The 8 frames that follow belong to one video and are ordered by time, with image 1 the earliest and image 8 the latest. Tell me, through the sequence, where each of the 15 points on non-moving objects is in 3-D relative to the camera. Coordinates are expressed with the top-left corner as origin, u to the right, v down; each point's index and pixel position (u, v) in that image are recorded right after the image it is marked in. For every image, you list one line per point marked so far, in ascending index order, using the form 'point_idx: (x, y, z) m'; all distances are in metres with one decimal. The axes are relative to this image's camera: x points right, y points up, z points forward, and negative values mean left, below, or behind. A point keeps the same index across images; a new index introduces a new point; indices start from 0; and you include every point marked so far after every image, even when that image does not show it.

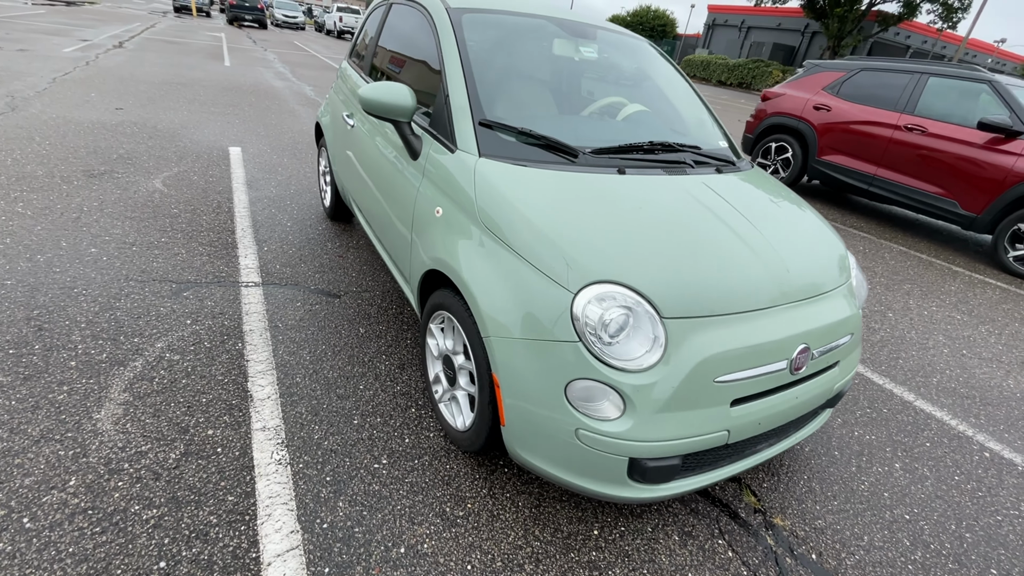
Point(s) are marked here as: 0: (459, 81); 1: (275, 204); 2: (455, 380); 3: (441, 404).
0: (-0.2, +0.9, +2.2) m
1: (-2.2, +0.8, +4.6) m
2: (-0.2, -0.4, +2.1) m
3: (-0.3, -0.6, +2.3) m
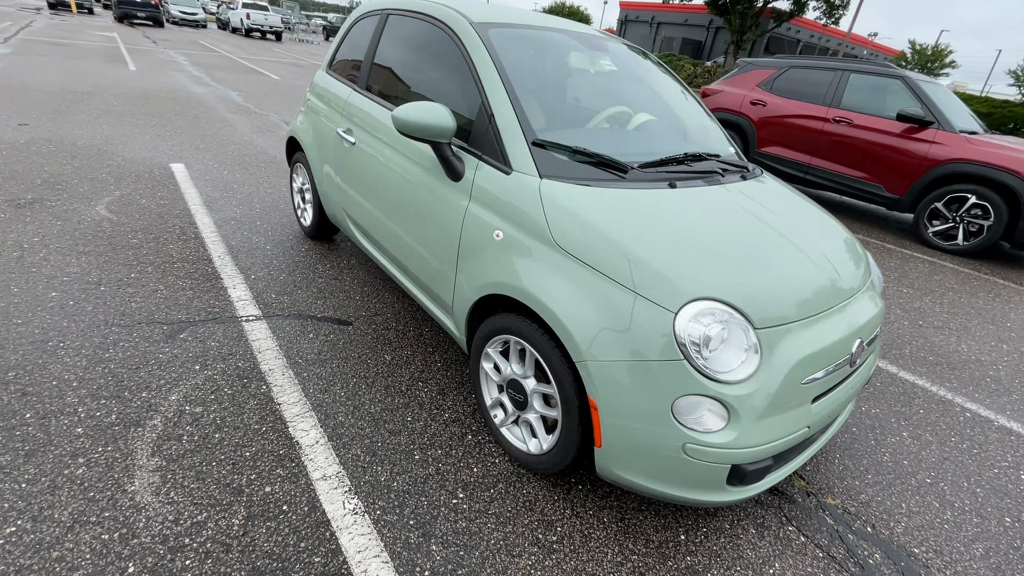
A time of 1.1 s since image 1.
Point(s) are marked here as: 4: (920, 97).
0: (0.0, +0.8, +2.1) m
1: (-2.3, +0.5, +4.2) m
2: (+0.1, -0.5, +2.1) m
3: (0.0, -0.7, +2.2) m
4: (+5.4, +2.5, +6.3) m
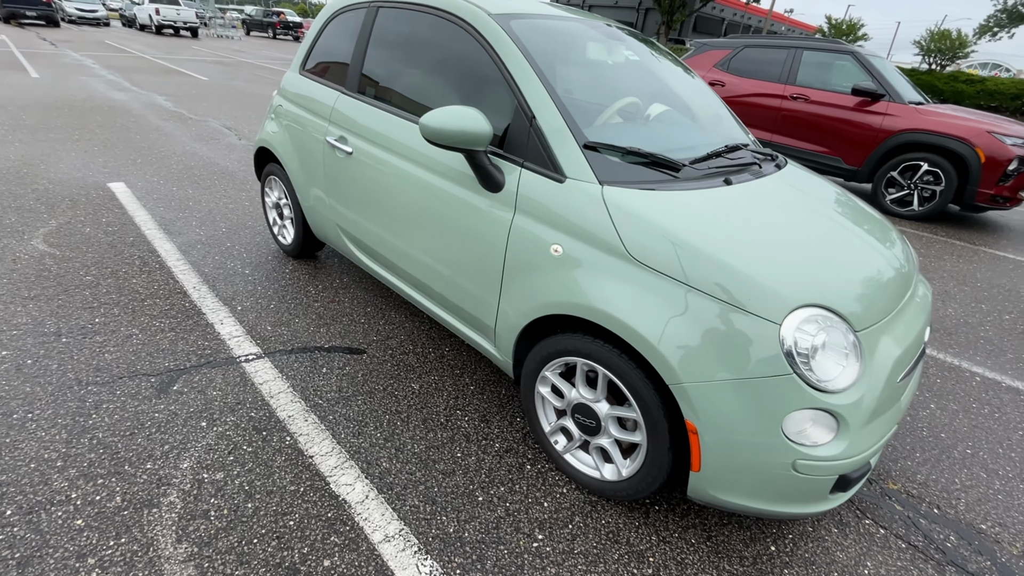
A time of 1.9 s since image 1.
0: (+0.1, +0.7, +1.9) m
1: (-2.3, +0.3, +3.8) m
2: (+0.3, -0.6, +1.9) m
3: (+0.2, -0.7, +2.1) m
4: (+4.9, +3.0, +6.6) m
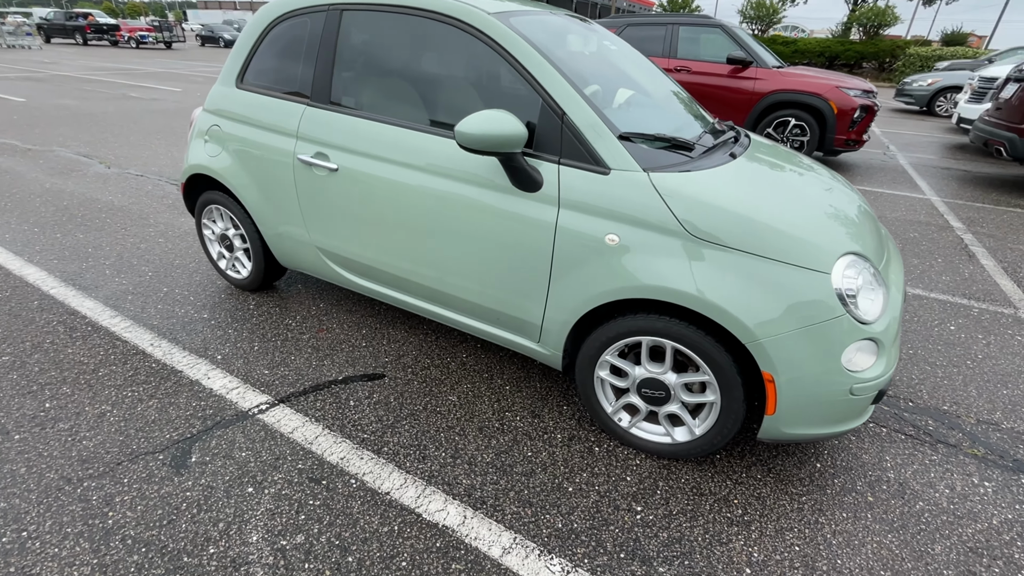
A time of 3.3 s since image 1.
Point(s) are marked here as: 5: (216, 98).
0: (+0.3, +0.8, +2.0) m
1: (-2.5, -0.1, +3.3) m
2: (+0.7, -0.5, +2.1) m
3: (+0.6, -0.6, +2.2) m
4: (+3.5, +3.8, +7.5) m
5: (-1.9, +1.2, +3.0) m
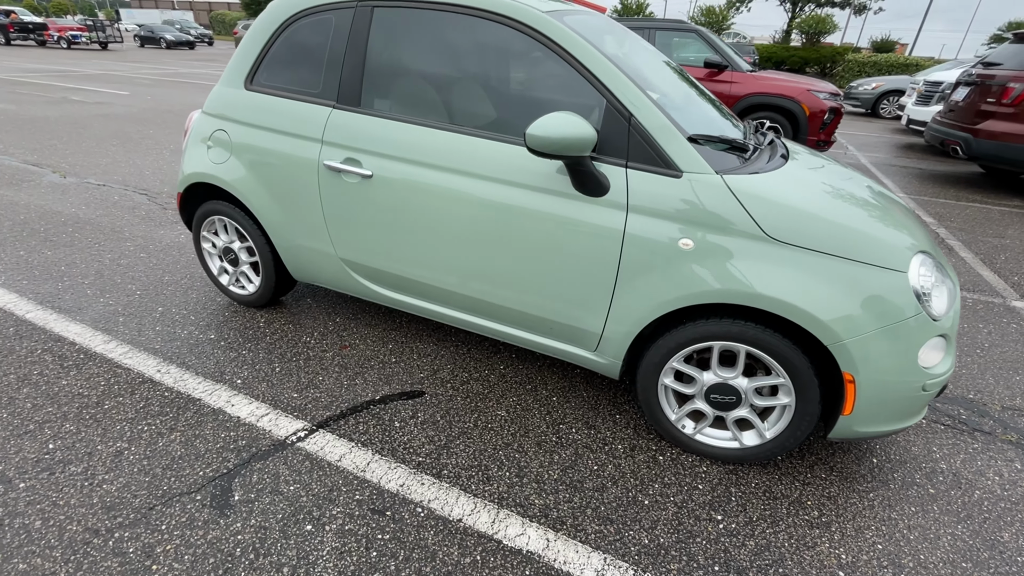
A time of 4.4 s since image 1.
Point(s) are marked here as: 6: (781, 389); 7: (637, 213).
0: (+0.5, +0.8, +1.9) m
1: (-2.3, -0.2, +3.0) m
2: (+1.0, -0.5, +2.0) m
3: (+0.8, -0.7, +2.2) m
4: (+3.2, +3.9, +7.7) m
5: (-1.7, +1.1, +2.8) m
6: (+1.1, -0.4, +2.0) m
7: (+0.5, +0.3, +1.9) m
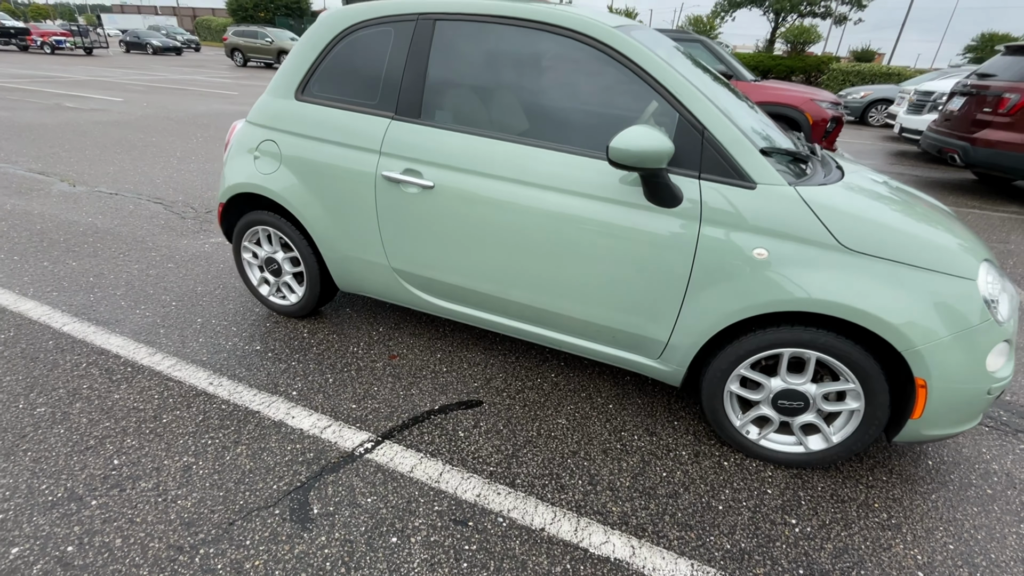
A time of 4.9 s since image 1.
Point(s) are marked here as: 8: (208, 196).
0: (+0.8, +0.7, +2.0) m
1: (-2.0, -0.3, +3.0) m
2: (+1.3, -0.5, +2.1) m
3: (+1.1, -0.7, +2.2) m
4: (+3.3, +3.8, +7.8) m
5: (-1.4, +1.0, +2.8) m
6: (+1.4, -0.4, +2.0) m
7: (+0.8, +0.3, +2.0) m
8: (-3.5, +1.0, +5.5) m
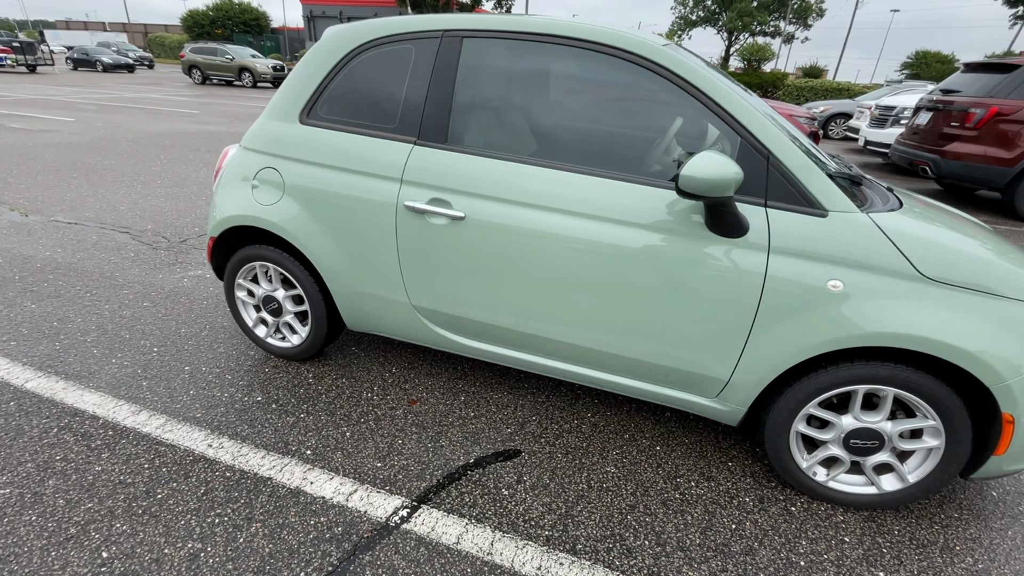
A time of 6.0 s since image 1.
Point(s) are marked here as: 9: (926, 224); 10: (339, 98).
0: (+1.0, +0.6, +1.8) m
1: (-1.8, -0.5, +2.6) m
2: (+1.5, -0.6, +1.9) m
3: (+1.4, -0.8, +2.1) m
4: (+3.0, +3.5, +7.9) m
5: (-1.3, +0.8, +2.5) m
6: (+1.6, -0.6, +1.9) m
7: (+1.0, +0.1, +1.8) m
8: (-3.5, +0.7, +5.0) m
9: (+1.6, +0.2, +1.9) m
10: (-0.9, +1.0, +2.4) m
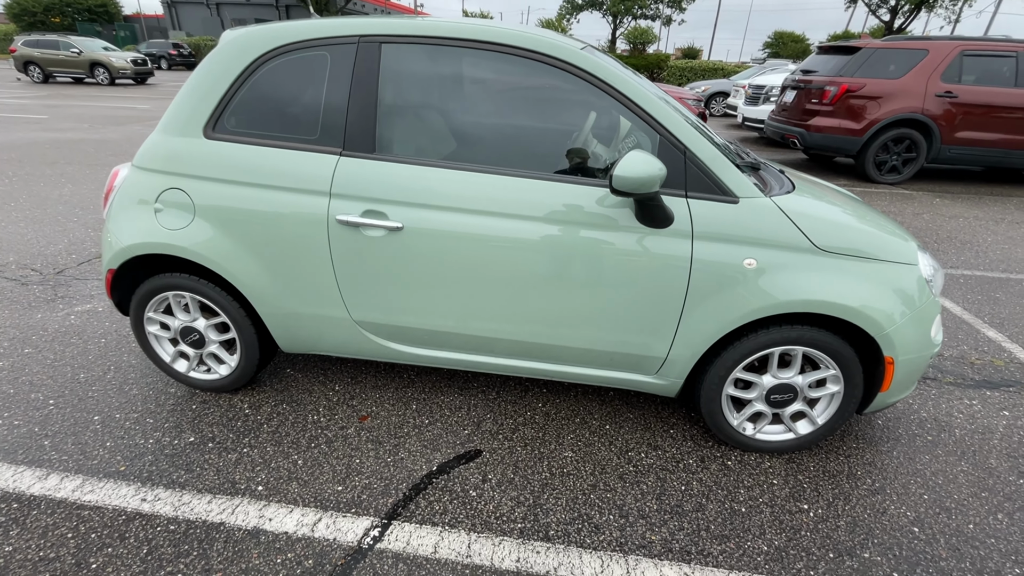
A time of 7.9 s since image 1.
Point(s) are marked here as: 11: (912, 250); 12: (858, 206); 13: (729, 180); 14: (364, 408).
0: (+0.7, +0.7, +2.0) m
1: (-2.1, -0.7, +2.4) m
2: (+1.3, -0.5, +2.2) m
3: (+1.2, -0.7, +2.3) m
4: (+1.4, +3.9, +8.3) m
5: (-1.7, +0.7, +2.3) m
6: (+1.5, -0.4, +2.2) m
7: (+0.8, +0.2, +2.0) m
8: (-4.2, +0.3, +4.4) m
9: (+1.4, +0.4, +2.2) m
10: (-1.3, +0.8, +2.3) m
11: (+1.8, +0.2, +2.2) m
12: (+1.8, +0.4, +2.5) m
13: (+0.9, +0.4, +2.0) m
14: (-0.8, -0.6, +2.6) m
